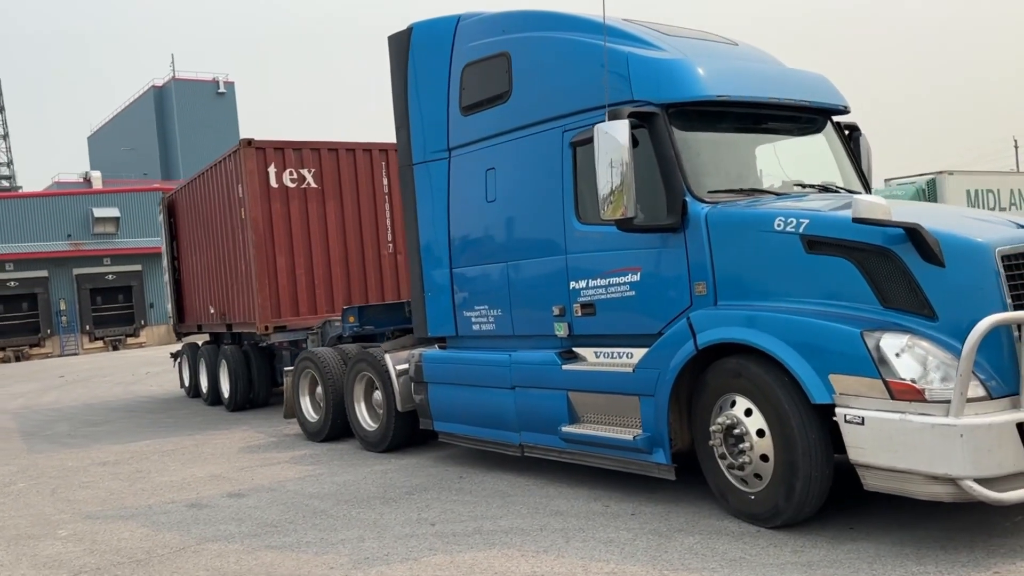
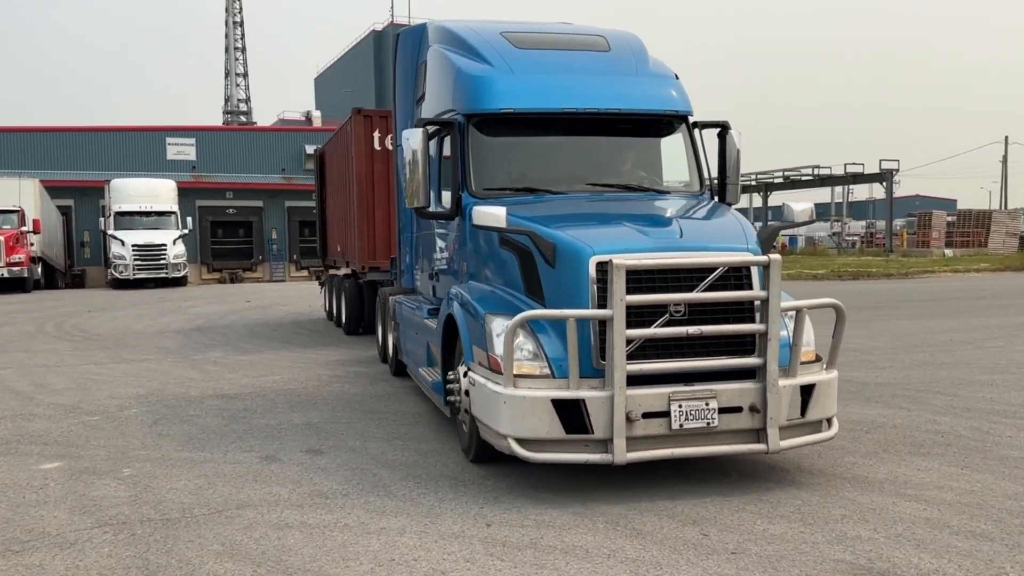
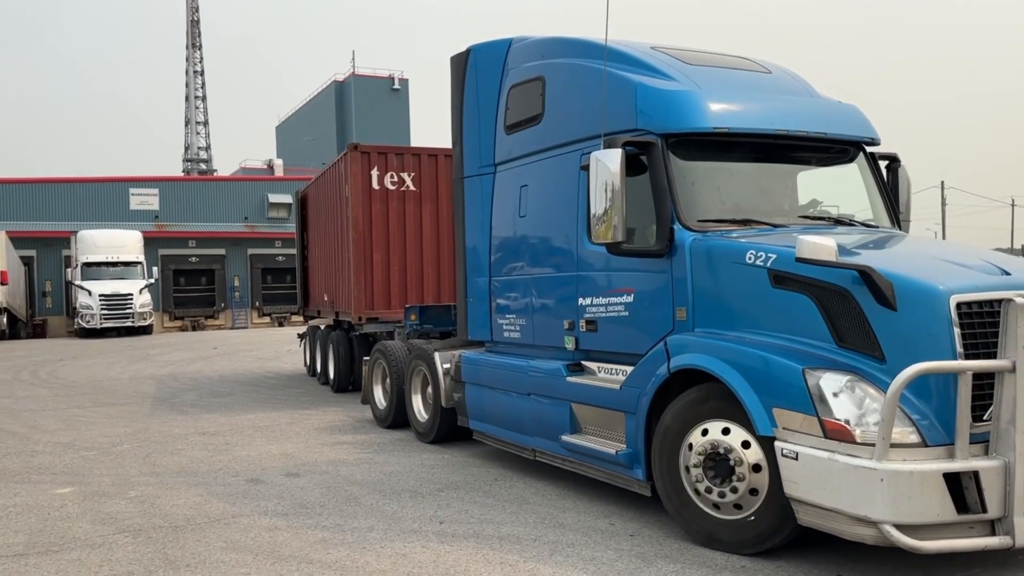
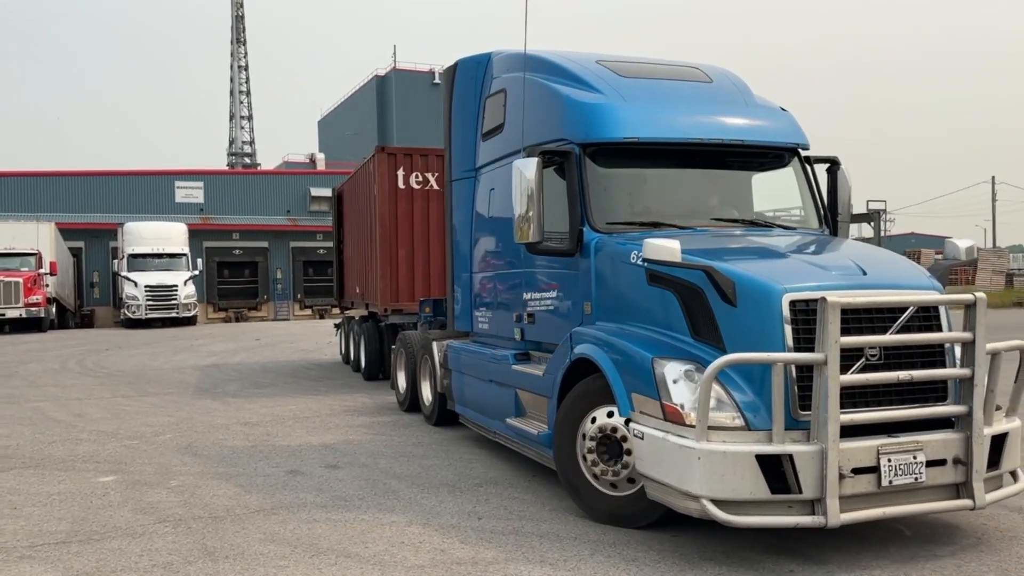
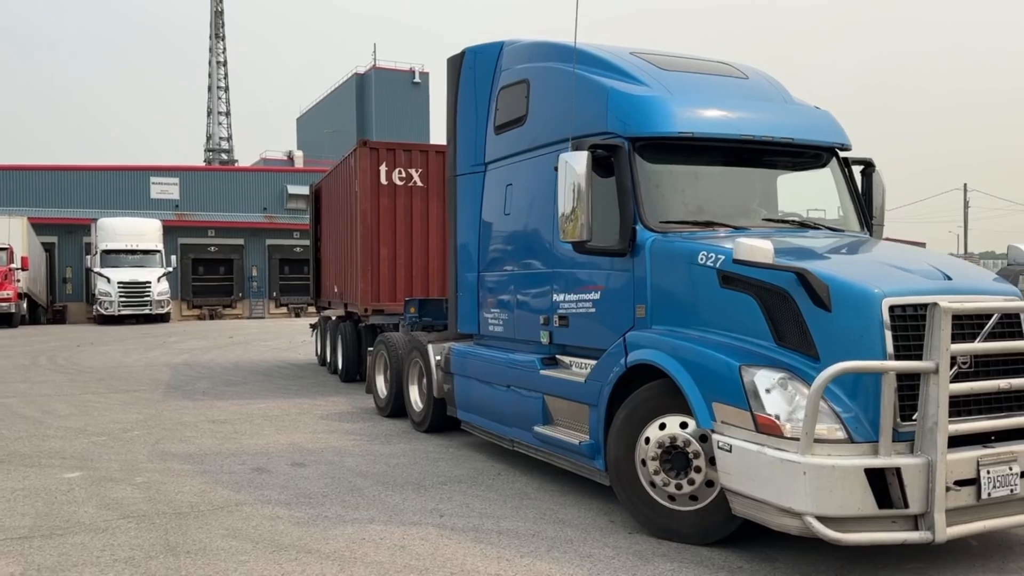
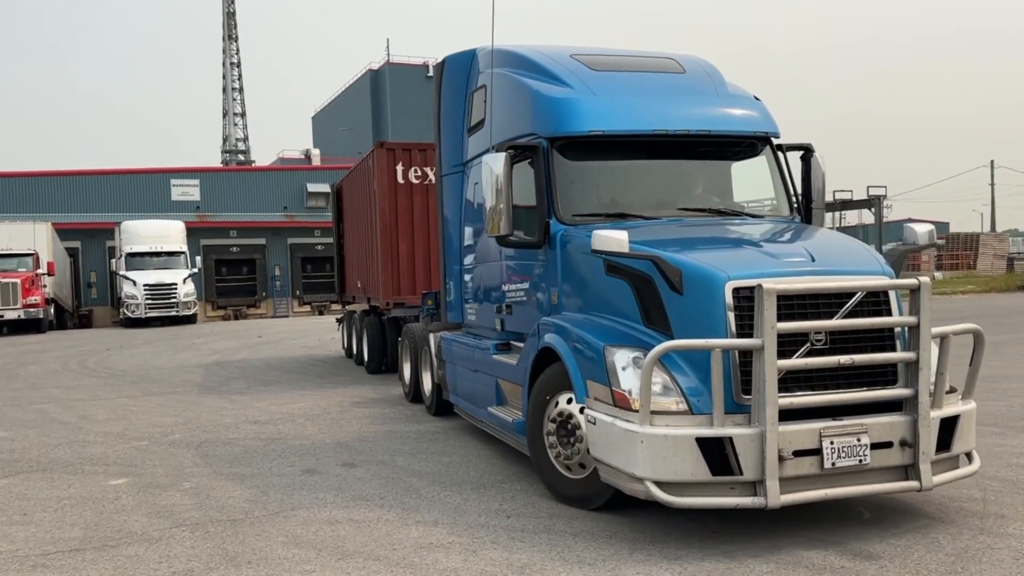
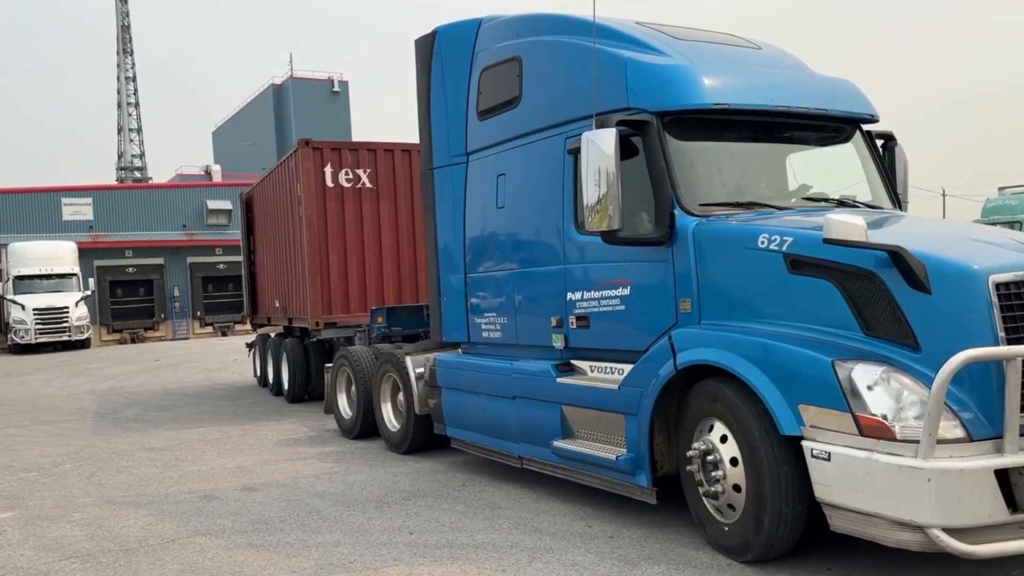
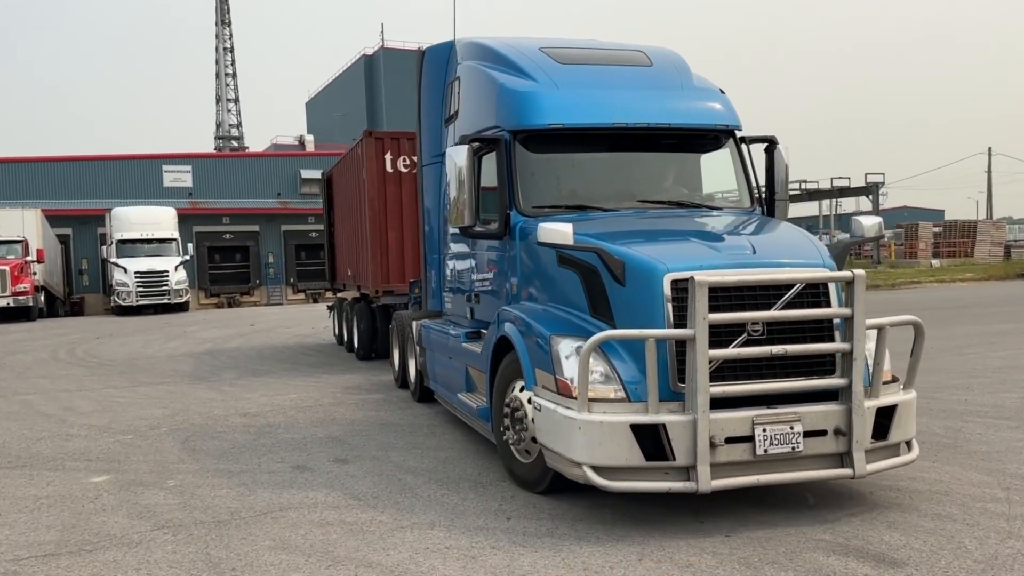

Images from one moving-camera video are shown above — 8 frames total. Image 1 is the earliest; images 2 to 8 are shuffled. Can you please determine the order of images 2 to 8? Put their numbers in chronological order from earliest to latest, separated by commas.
7, 3, 5, 4, 6, 8, 2
